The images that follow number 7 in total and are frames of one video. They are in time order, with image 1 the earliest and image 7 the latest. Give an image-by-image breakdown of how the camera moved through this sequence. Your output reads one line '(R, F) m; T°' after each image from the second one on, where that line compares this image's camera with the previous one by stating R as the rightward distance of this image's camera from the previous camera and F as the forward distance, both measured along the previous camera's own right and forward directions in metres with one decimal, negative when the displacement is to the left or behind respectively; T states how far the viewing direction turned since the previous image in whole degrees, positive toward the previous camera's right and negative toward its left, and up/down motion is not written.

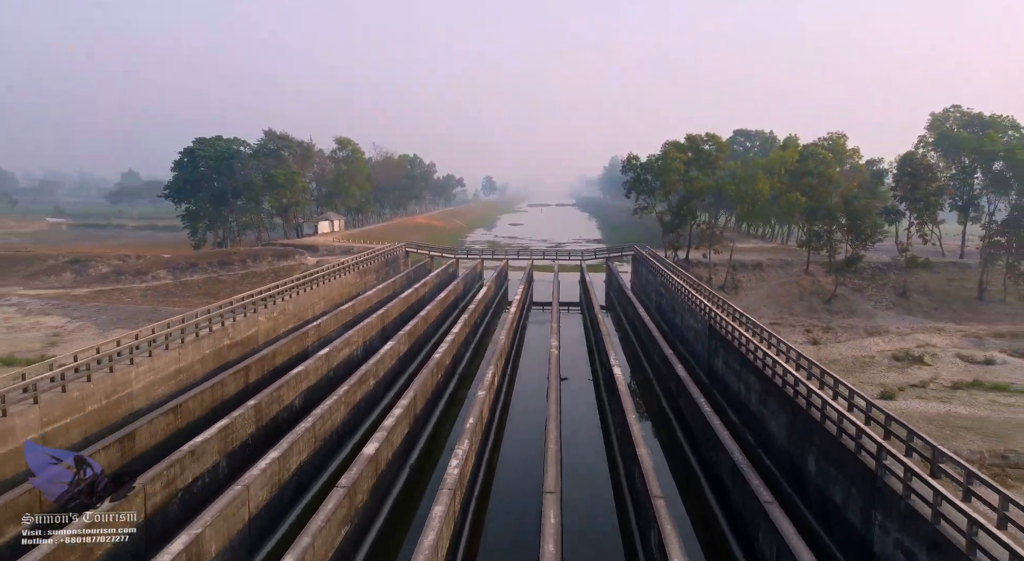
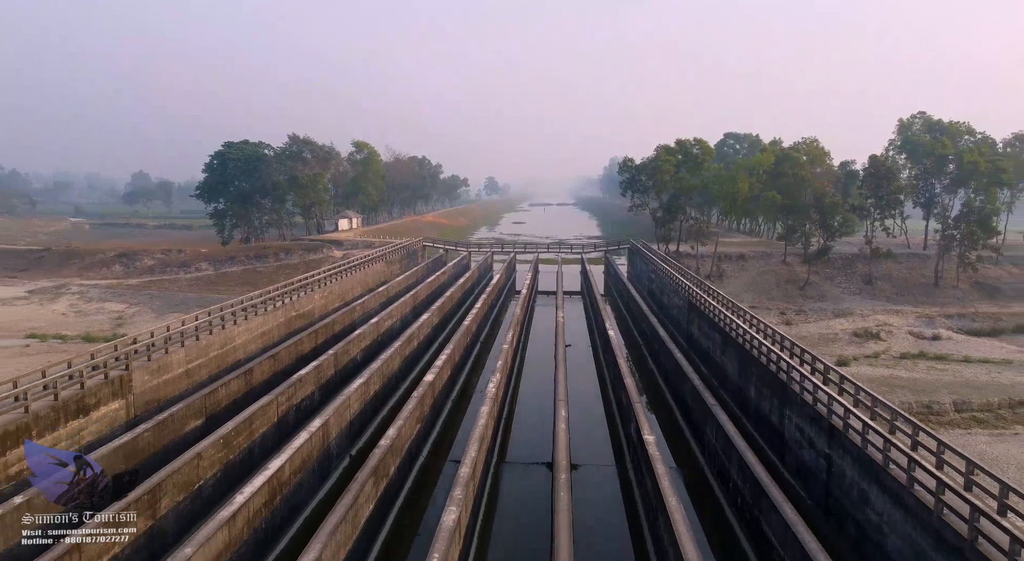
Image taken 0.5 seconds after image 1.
(-0.3, -2.7) m; 0°
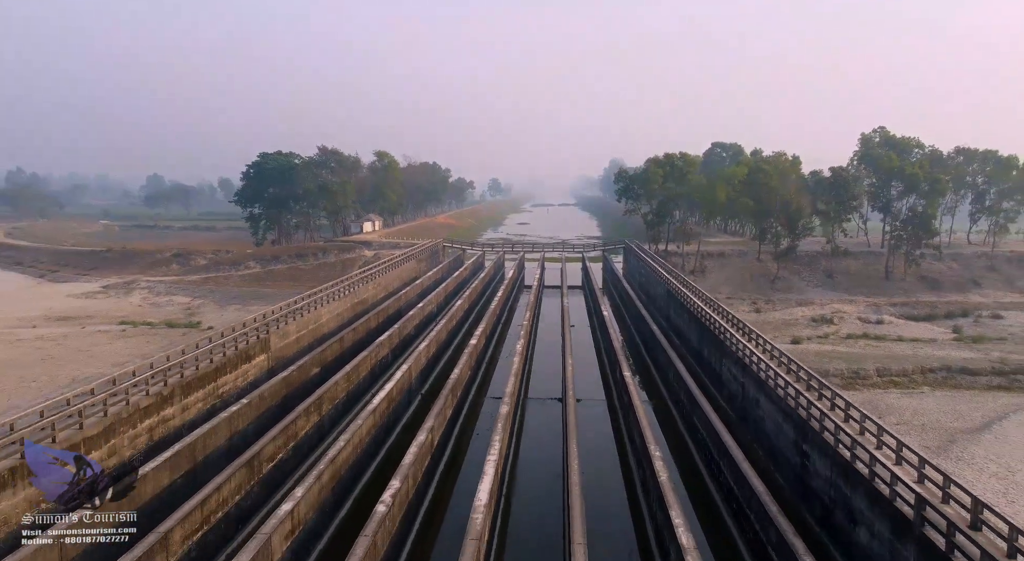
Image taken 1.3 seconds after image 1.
(-0.4, -4.0) m; 0°
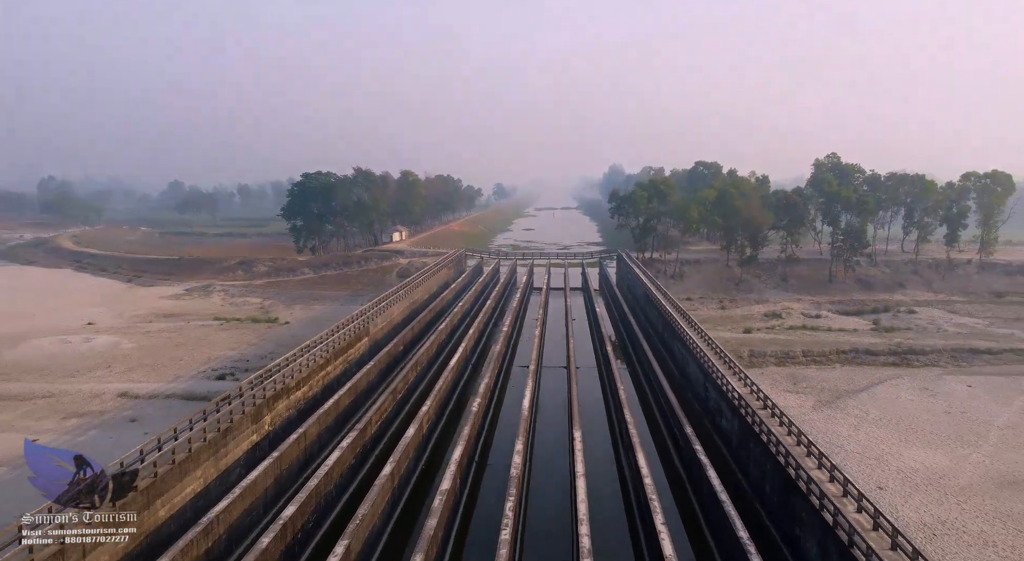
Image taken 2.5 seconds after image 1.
(-0.6, -6.3) m; 0°
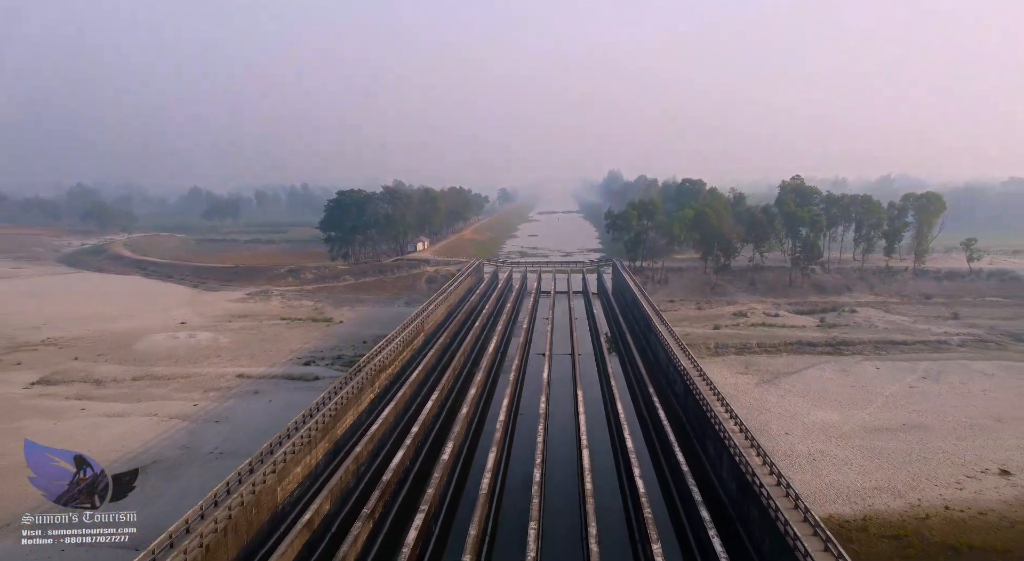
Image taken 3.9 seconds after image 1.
(-0.7, -6.7) m; 0°
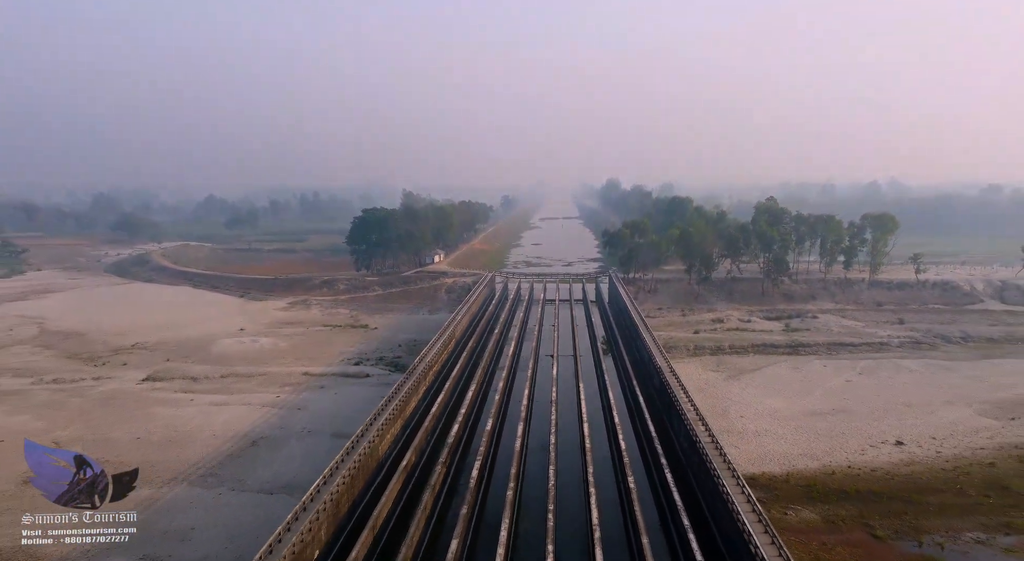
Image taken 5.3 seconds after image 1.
(-0.7, -6.2) m; 0°
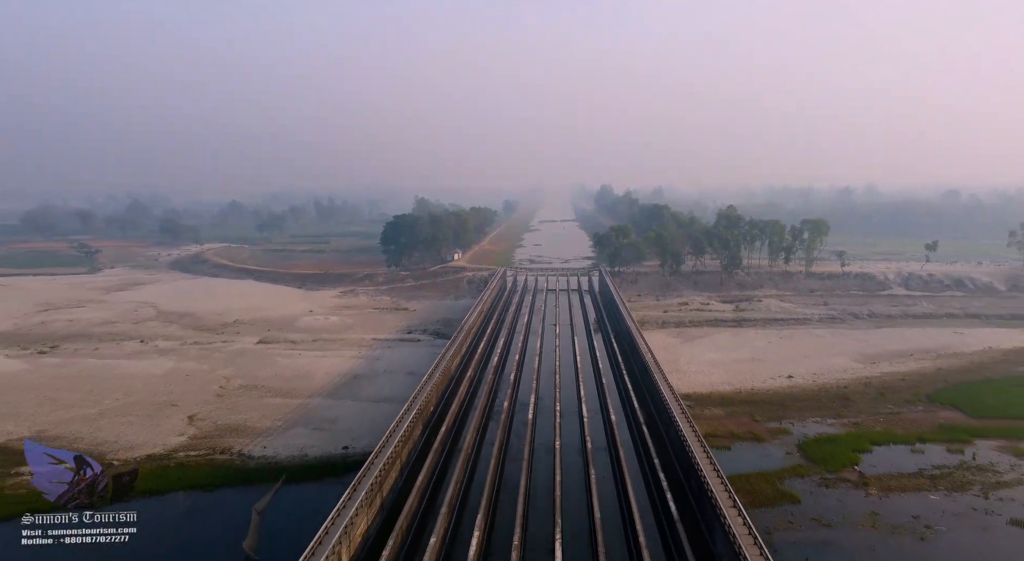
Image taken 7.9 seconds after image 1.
(-1.1, -11.7) m; 0°
